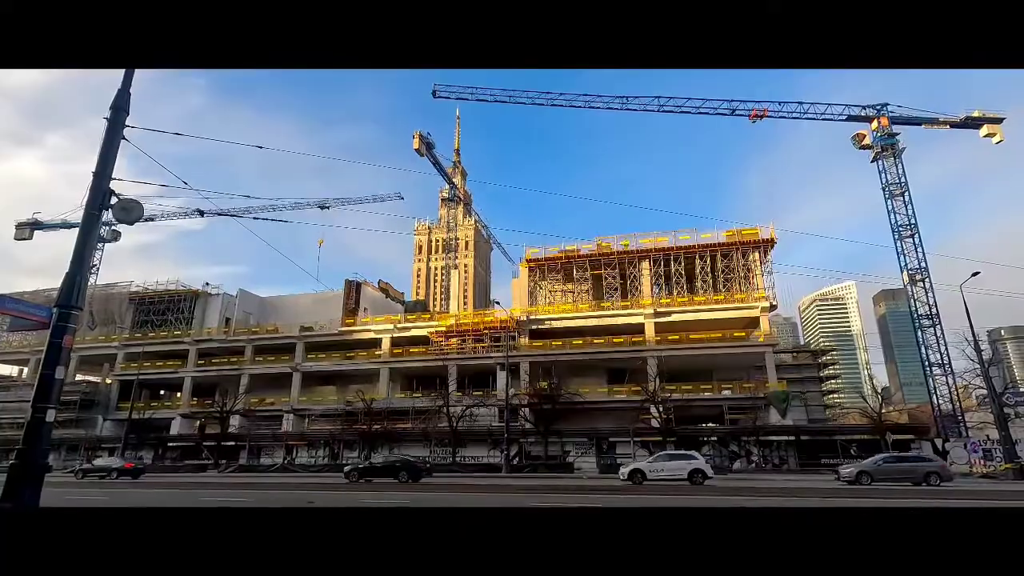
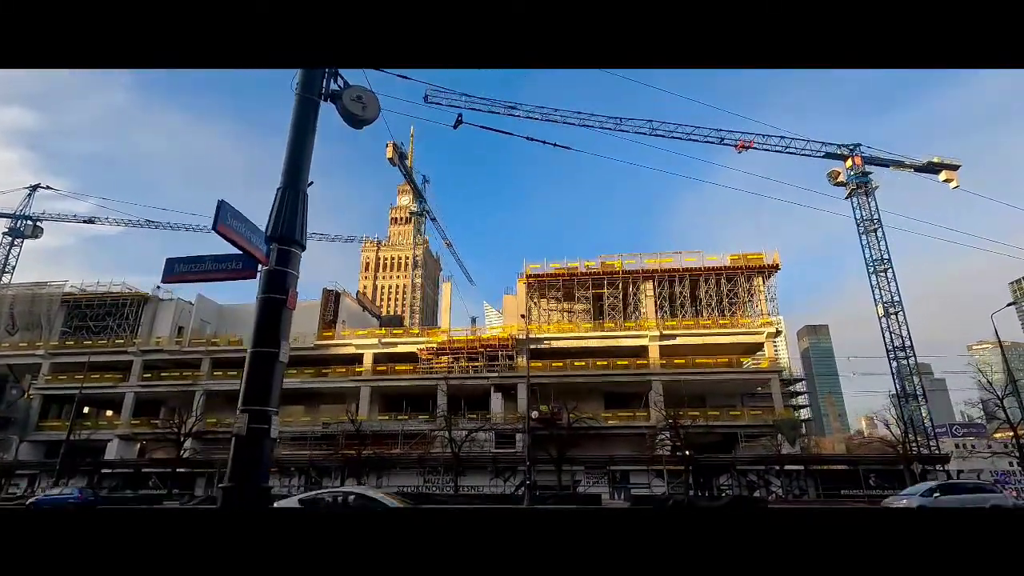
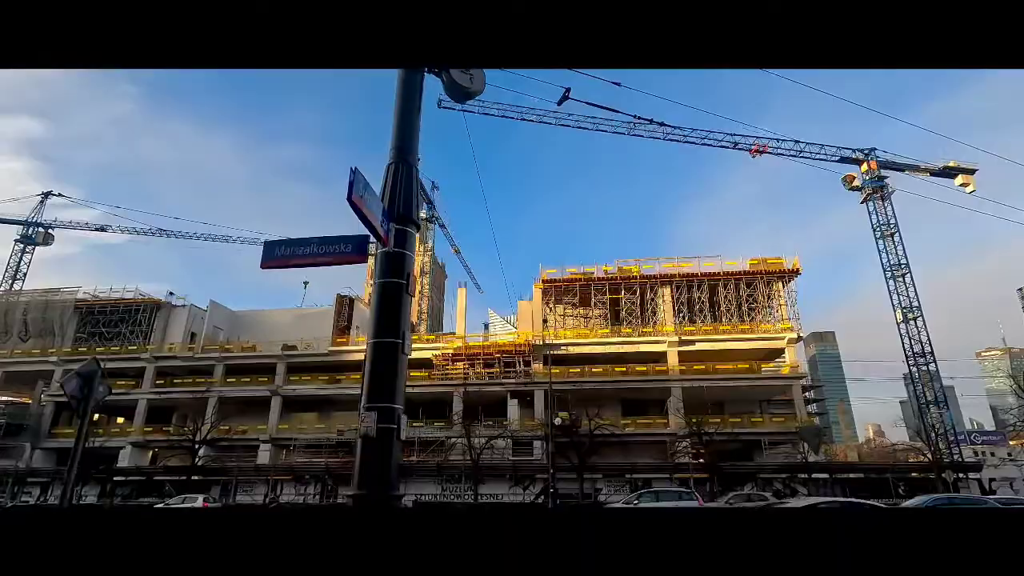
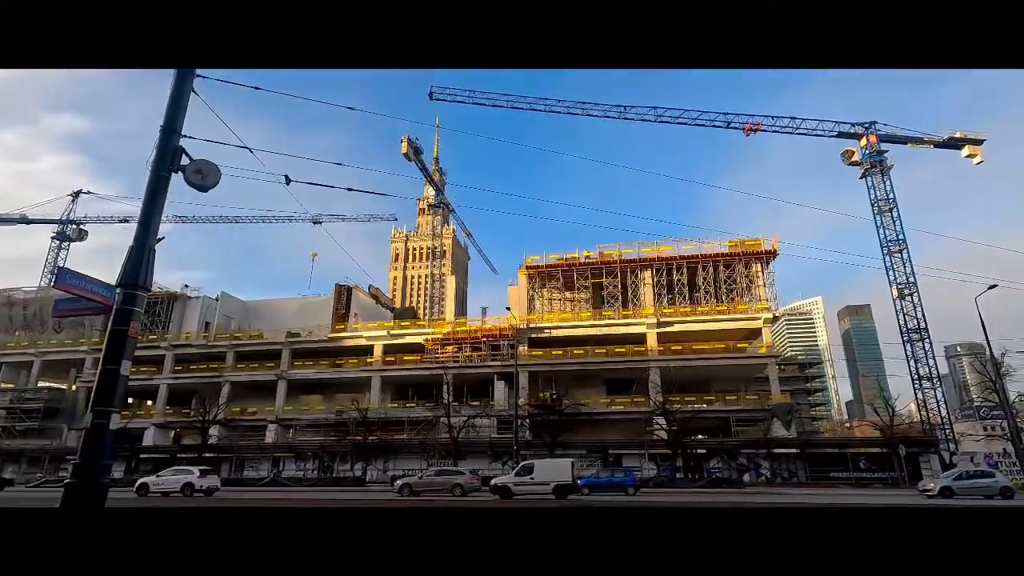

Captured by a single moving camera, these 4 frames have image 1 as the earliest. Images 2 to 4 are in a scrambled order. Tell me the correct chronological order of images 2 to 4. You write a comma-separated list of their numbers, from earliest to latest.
4, 2, 3
